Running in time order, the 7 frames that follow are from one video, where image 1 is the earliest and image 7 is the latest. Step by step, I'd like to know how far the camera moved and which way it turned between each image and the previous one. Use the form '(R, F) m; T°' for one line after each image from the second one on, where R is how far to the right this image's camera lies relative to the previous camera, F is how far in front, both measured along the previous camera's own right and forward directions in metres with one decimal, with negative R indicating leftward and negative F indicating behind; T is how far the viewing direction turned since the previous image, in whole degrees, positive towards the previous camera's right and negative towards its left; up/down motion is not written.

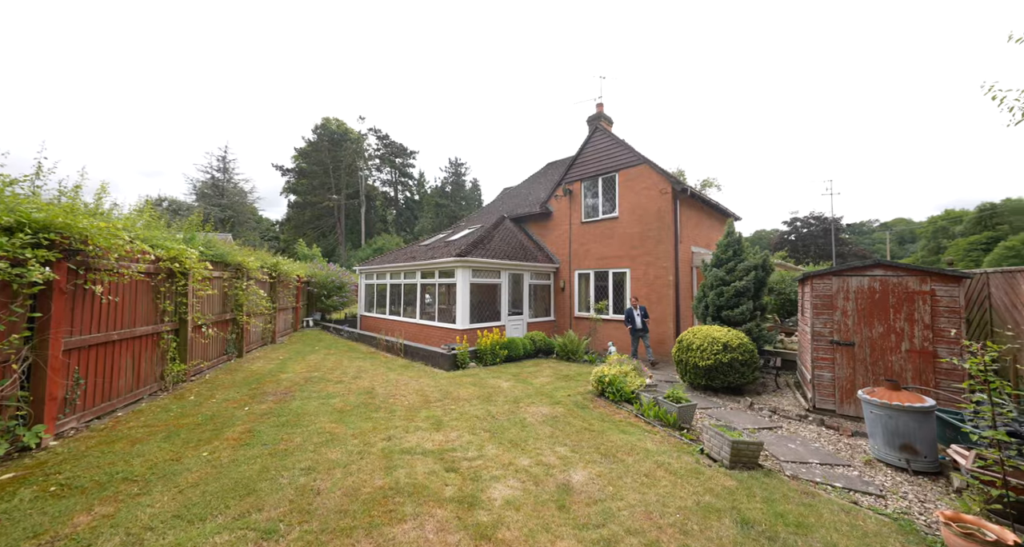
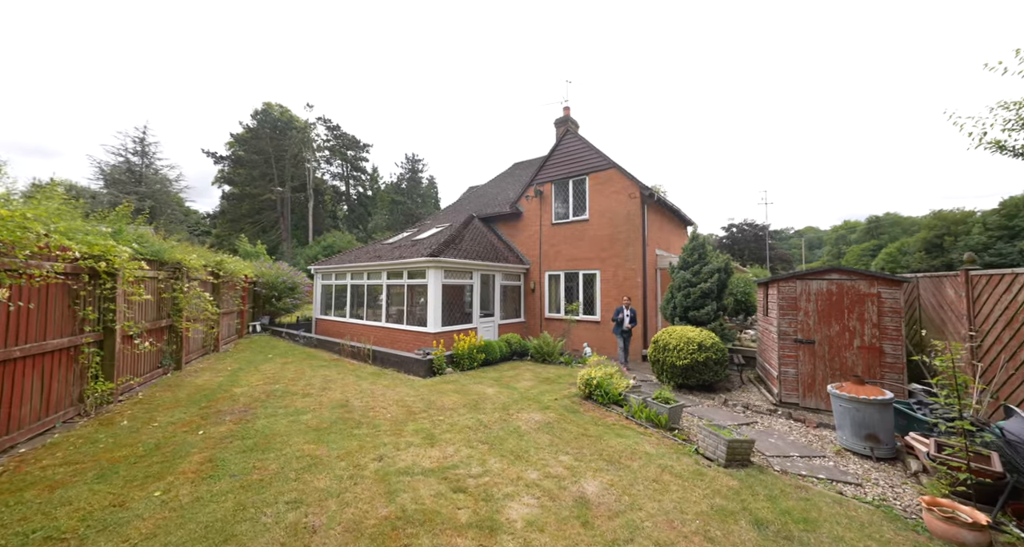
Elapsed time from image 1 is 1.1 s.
(-0.7, +0.3) m; +8°
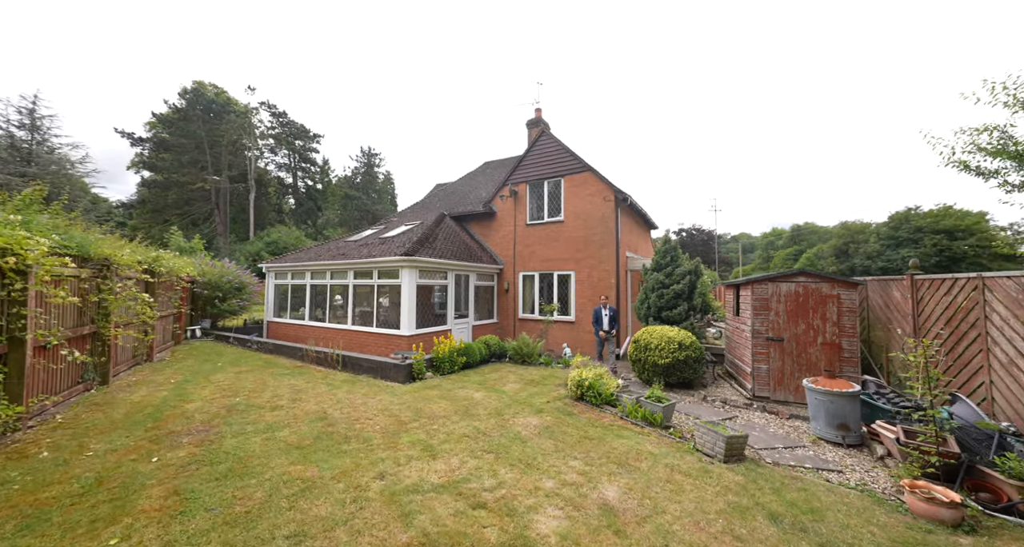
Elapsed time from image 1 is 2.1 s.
(-0.8, +0.3) m; +8°
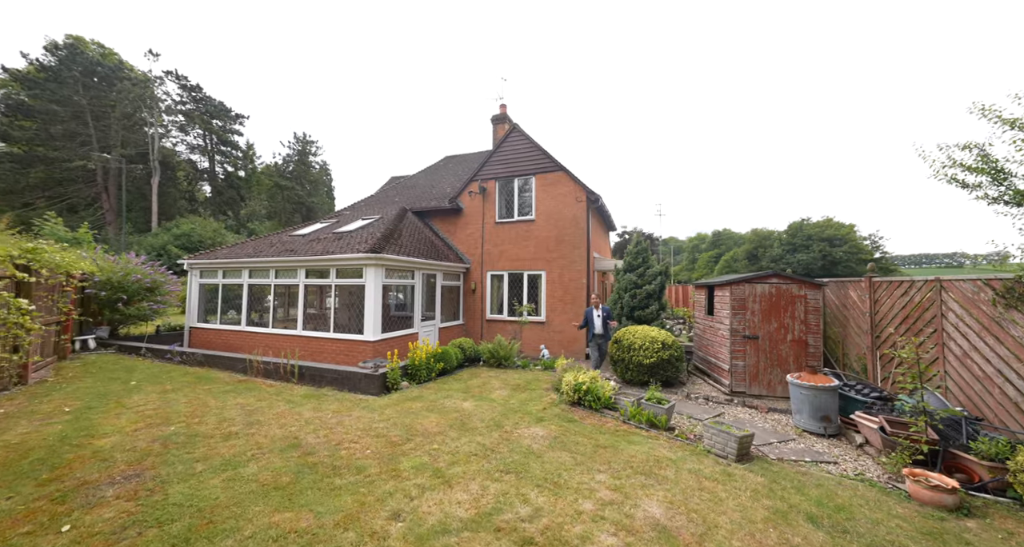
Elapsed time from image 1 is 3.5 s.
(-1.1, +0.6) m; +10°
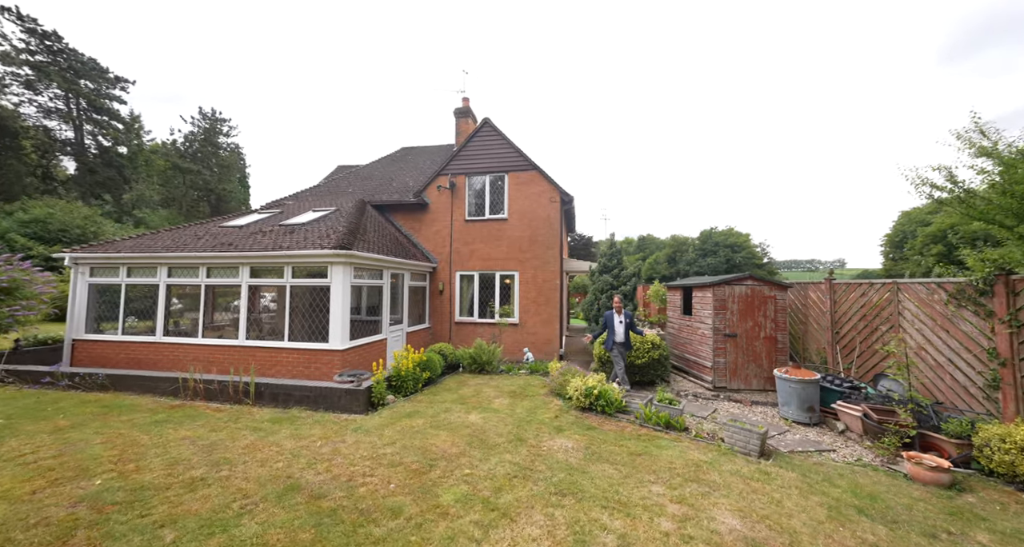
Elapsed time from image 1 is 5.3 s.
(-1.4, +0.7) m; +12°
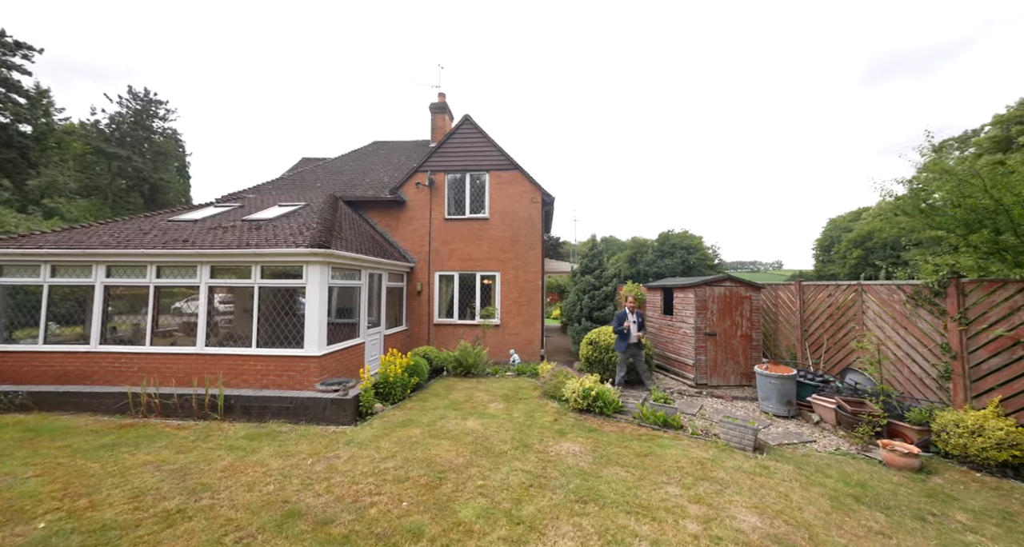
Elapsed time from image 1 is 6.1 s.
(-0.6, +0.2) m; +6°
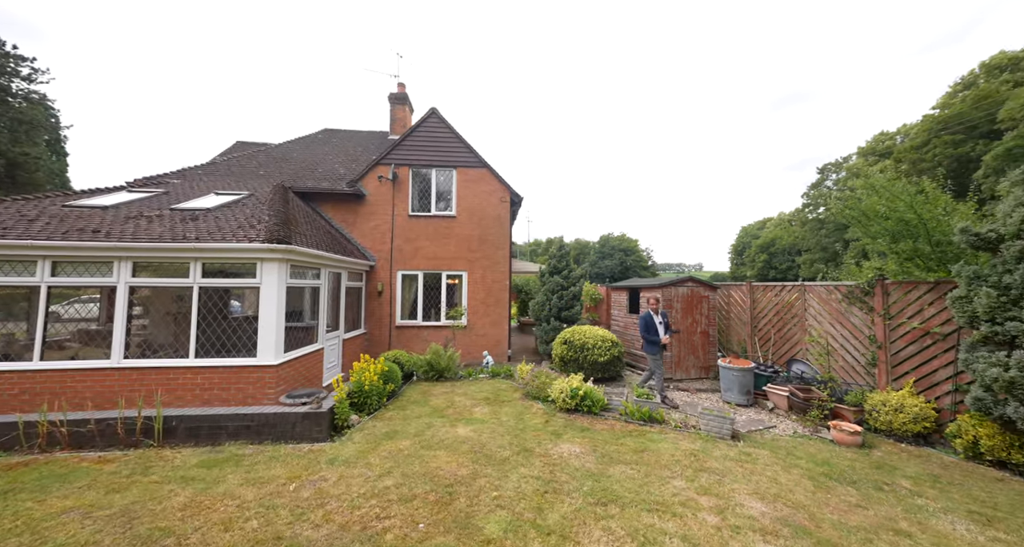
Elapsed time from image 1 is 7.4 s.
(-0.8, +0.3) m; +9°
